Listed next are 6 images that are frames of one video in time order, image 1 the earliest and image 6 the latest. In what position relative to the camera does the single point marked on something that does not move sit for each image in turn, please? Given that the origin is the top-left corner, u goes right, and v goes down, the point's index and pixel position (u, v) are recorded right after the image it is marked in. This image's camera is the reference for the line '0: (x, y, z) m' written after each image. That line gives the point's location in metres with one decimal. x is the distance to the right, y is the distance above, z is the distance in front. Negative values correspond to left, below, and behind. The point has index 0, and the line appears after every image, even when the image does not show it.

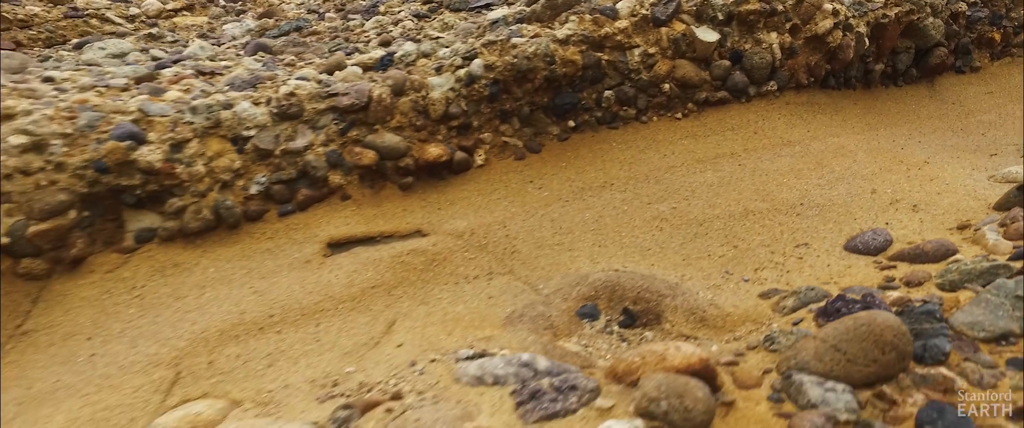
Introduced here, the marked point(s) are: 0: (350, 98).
0: (-0.4, +0.3, +1.9) m
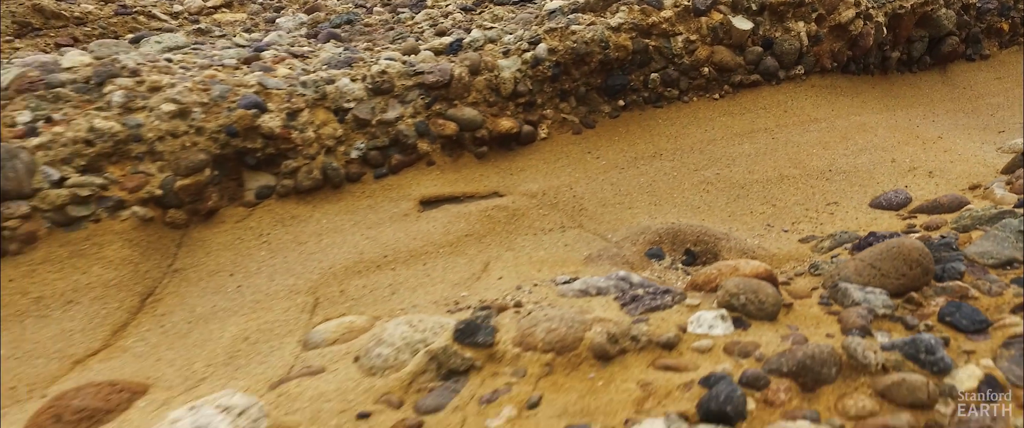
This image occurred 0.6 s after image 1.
0: (-0.2, +0.4, +2.2) m
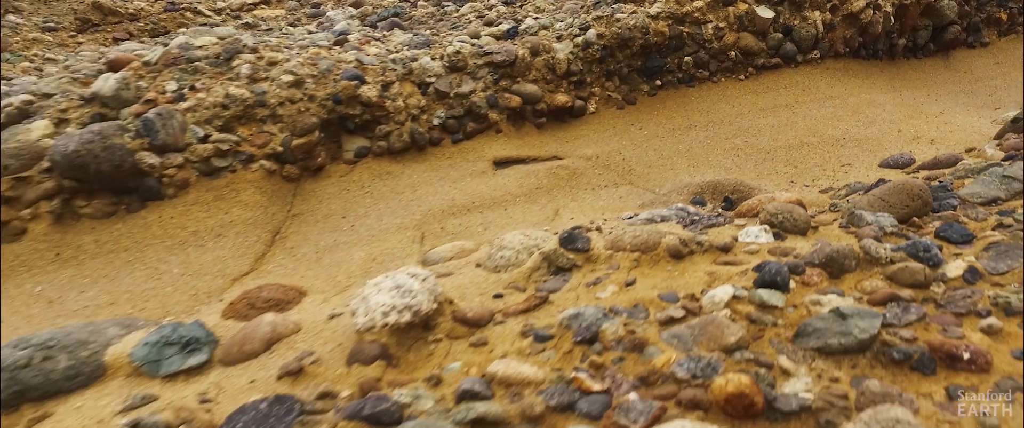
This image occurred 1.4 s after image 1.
0: (0.0, +0.6, +2.5) m
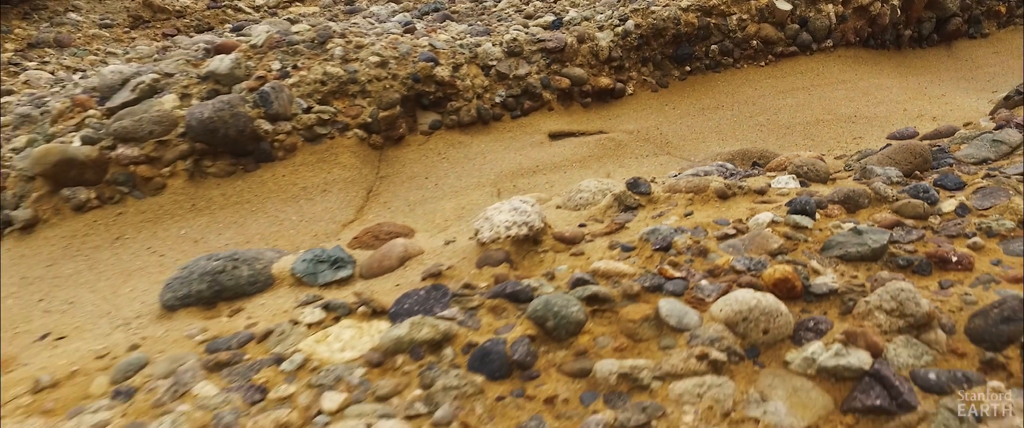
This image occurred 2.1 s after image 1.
0: (+0.2, +0.7, +2.9) m
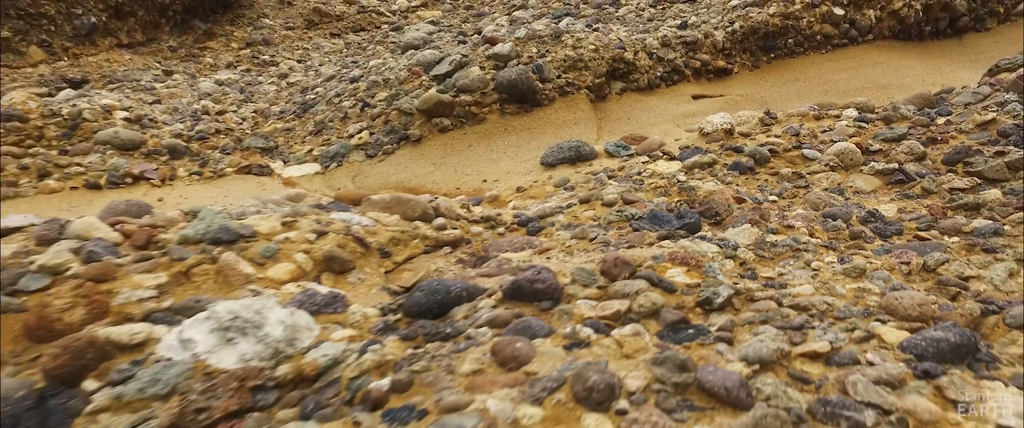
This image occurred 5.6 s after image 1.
0: (+1.1, +1.1, +4.5) m
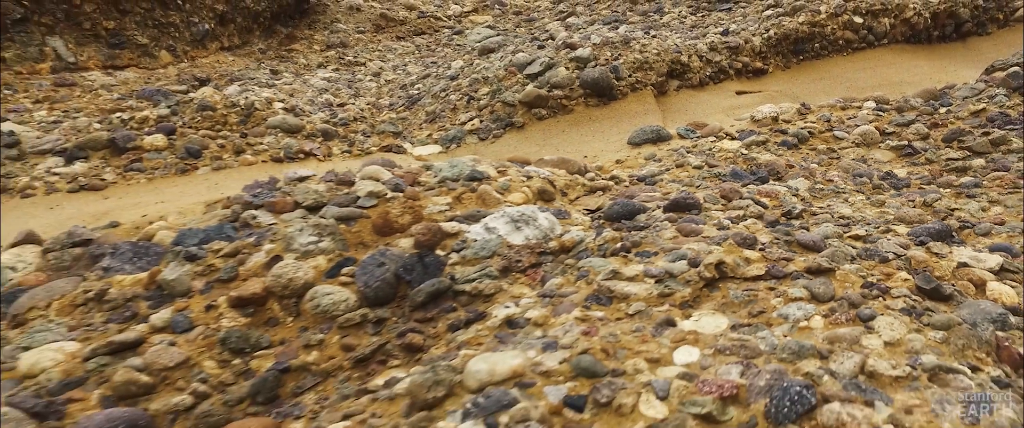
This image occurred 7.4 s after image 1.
0: (+1.7, +1.3, +5.4) m
